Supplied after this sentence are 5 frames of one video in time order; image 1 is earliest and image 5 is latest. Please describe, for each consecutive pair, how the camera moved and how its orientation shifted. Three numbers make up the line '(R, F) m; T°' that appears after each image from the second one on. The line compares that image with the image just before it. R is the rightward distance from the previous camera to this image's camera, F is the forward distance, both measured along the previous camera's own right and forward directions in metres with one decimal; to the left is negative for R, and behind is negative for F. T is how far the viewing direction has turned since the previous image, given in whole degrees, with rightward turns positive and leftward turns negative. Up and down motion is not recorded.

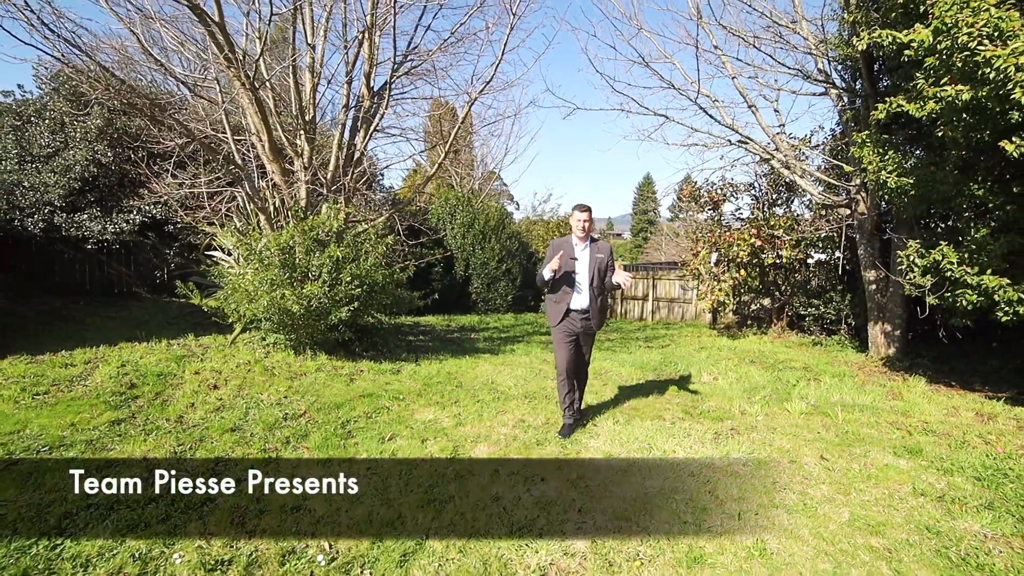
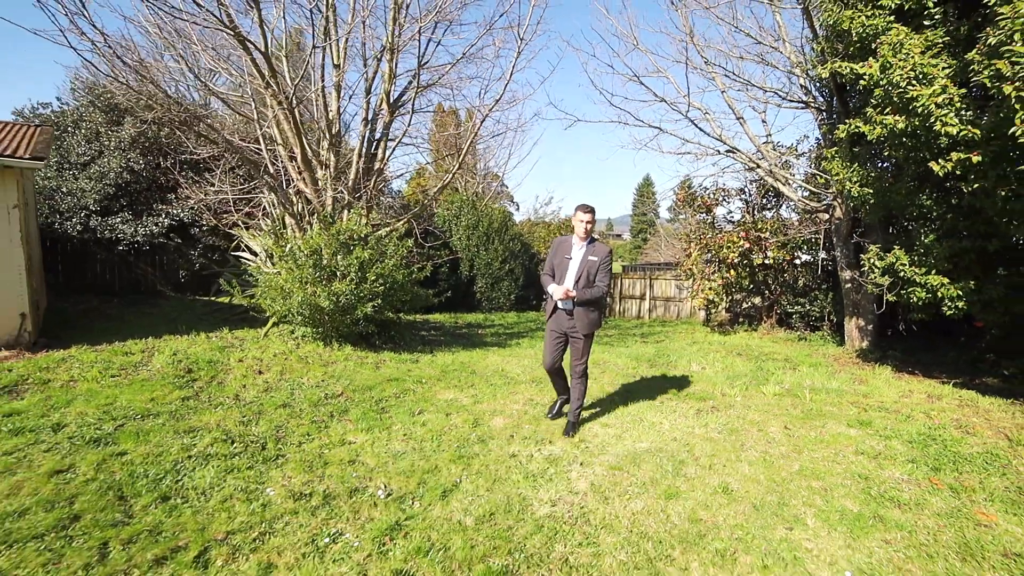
(-0.1, -0.7) m; 0°
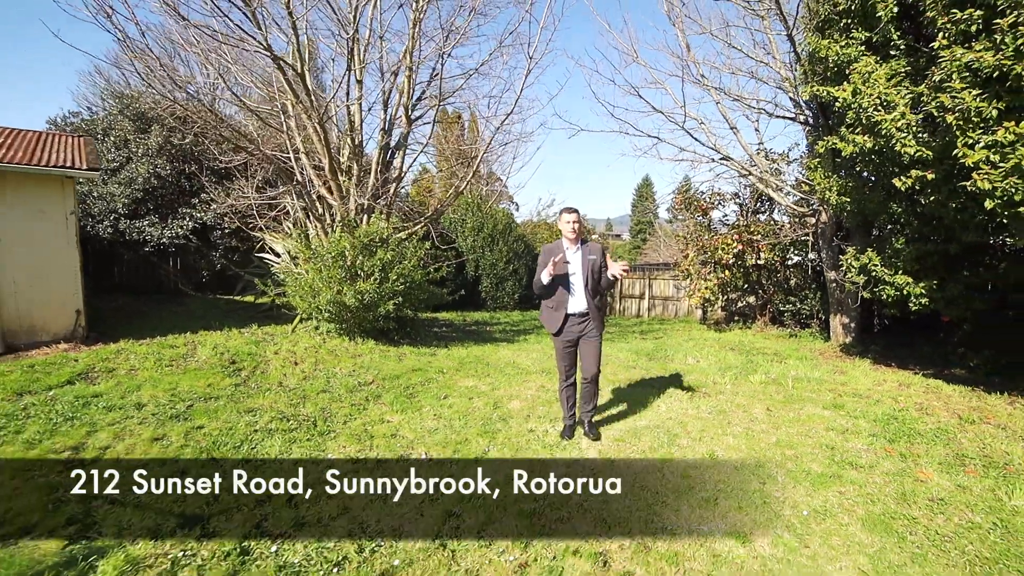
(-0.2, -0.6) m; 0°
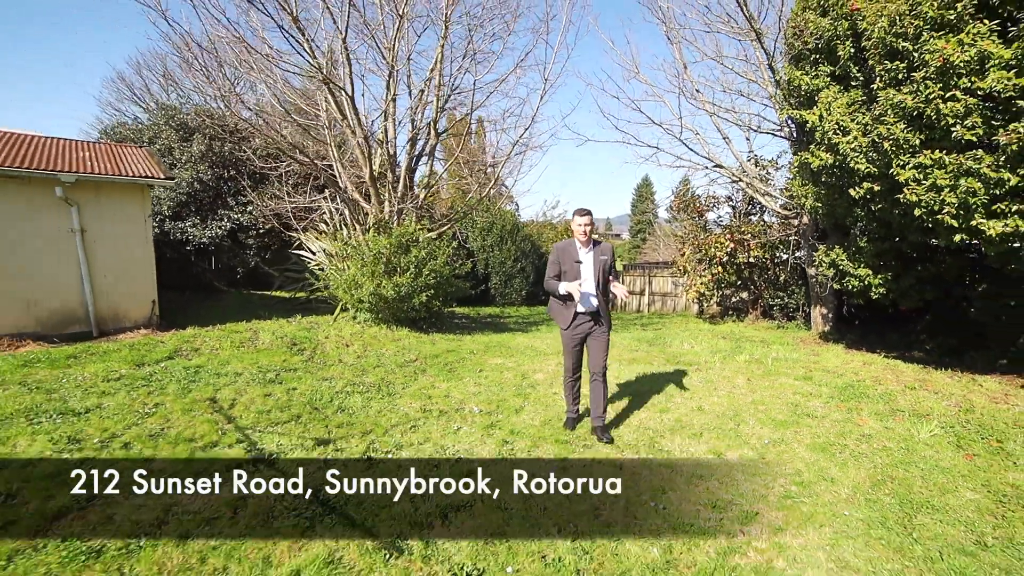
(-0.3, -1.1) m; 0°
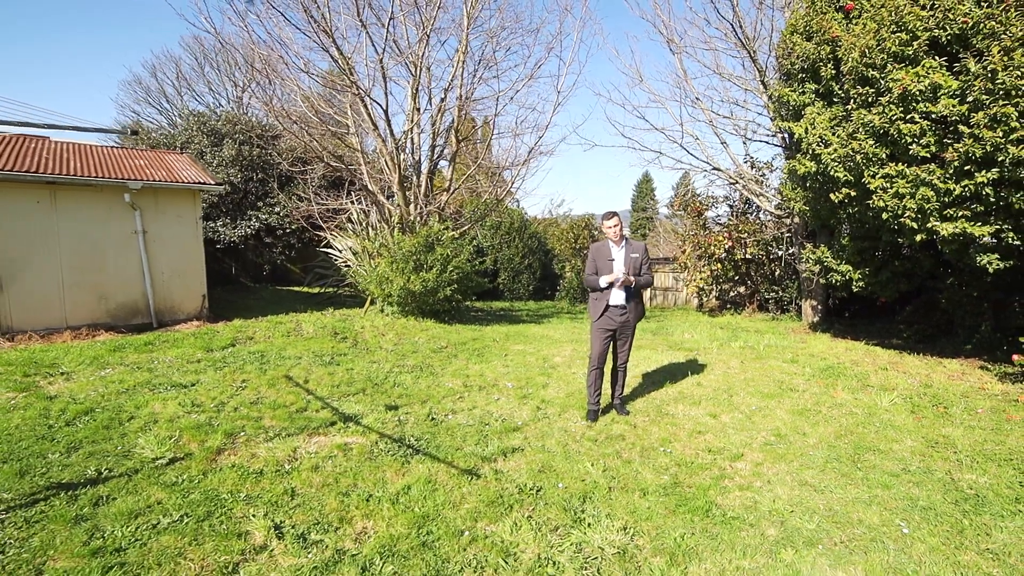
(-0.3, -0.9) m; 0°
